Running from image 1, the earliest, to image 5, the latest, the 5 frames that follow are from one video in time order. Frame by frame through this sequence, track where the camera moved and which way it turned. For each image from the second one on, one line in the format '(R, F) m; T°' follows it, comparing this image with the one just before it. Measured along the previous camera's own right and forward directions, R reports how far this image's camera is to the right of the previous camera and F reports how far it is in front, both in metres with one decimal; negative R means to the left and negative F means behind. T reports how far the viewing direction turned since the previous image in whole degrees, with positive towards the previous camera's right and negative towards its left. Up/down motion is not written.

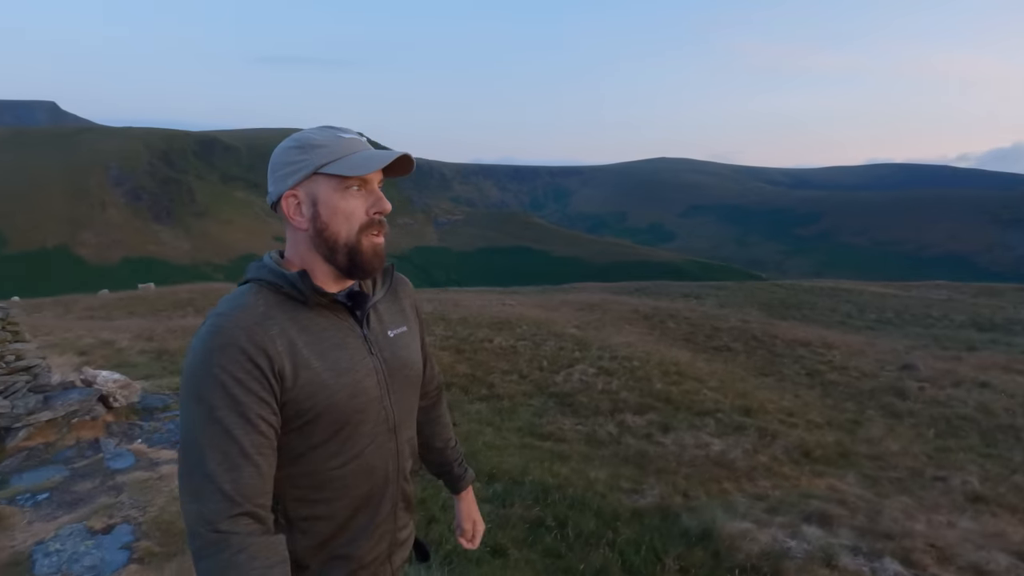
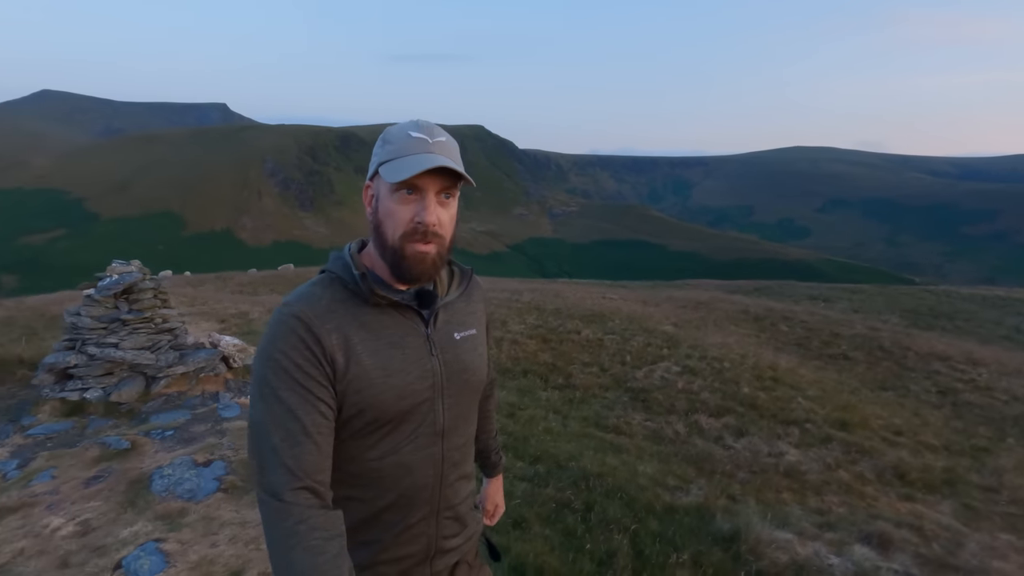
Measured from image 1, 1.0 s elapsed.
(+0.9, -0.3) m; -12°
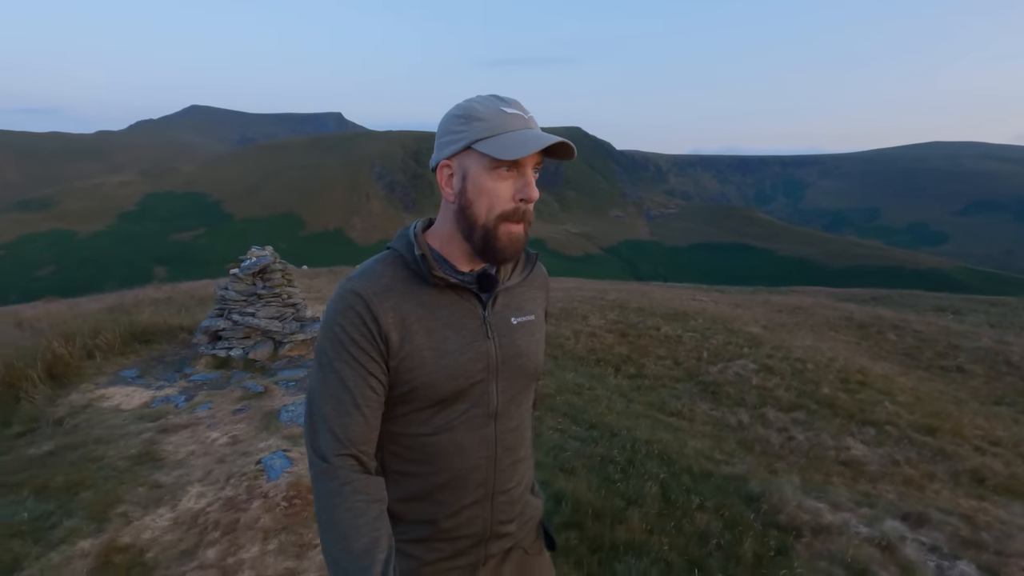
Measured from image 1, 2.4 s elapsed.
(+0.5, -1.0) m; -10°
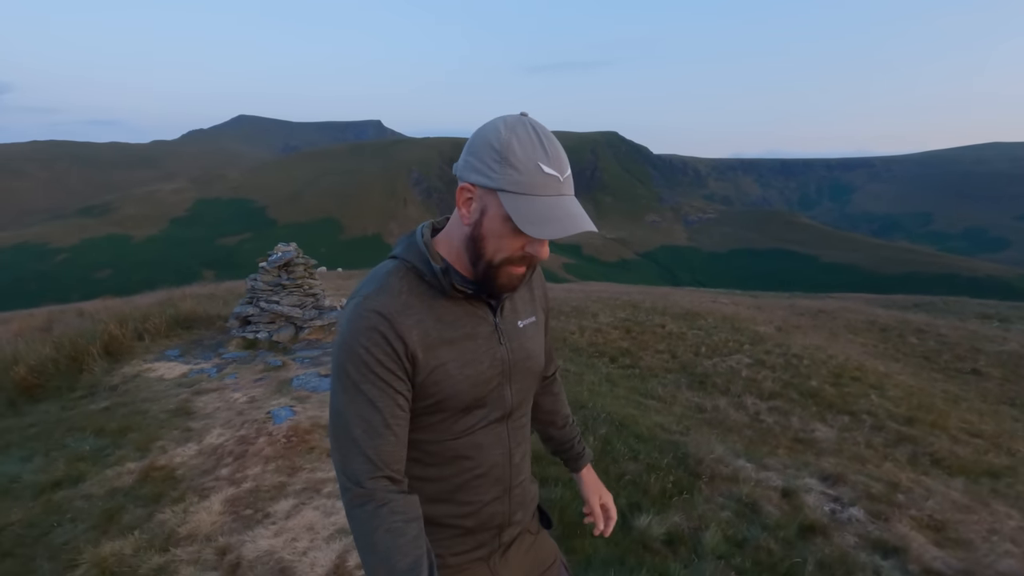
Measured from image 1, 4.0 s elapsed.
(+1.0, -1.2) m; -4°
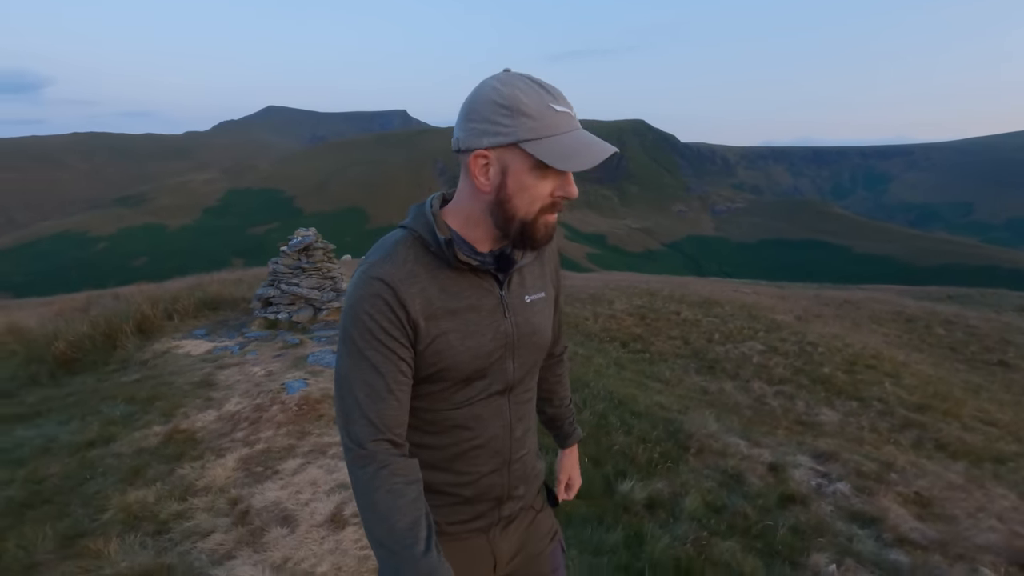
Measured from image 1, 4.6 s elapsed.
(+0.4, -0.3) m; -3°
